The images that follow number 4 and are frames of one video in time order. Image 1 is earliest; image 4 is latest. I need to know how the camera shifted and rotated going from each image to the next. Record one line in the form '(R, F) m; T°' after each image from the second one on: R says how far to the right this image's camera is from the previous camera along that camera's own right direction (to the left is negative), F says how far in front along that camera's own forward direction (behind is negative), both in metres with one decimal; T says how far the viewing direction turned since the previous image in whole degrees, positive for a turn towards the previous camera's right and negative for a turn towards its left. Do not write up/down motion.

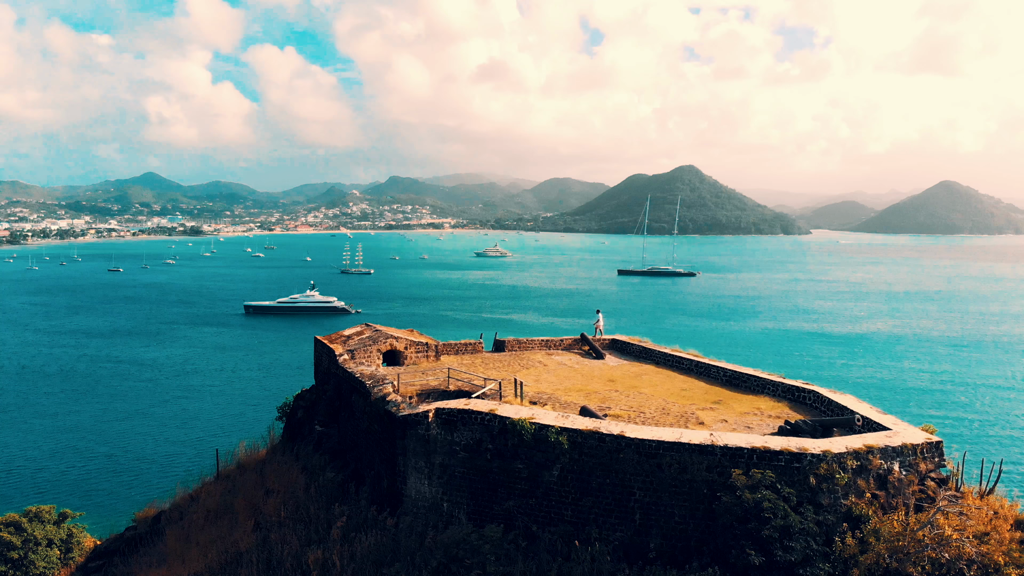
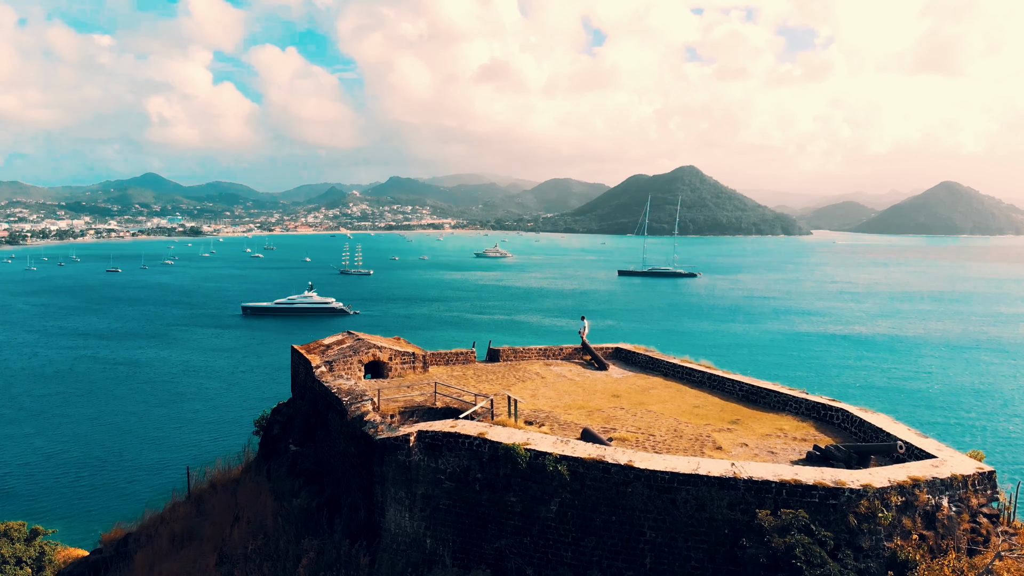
(+0.1, +1.2) m; 0°
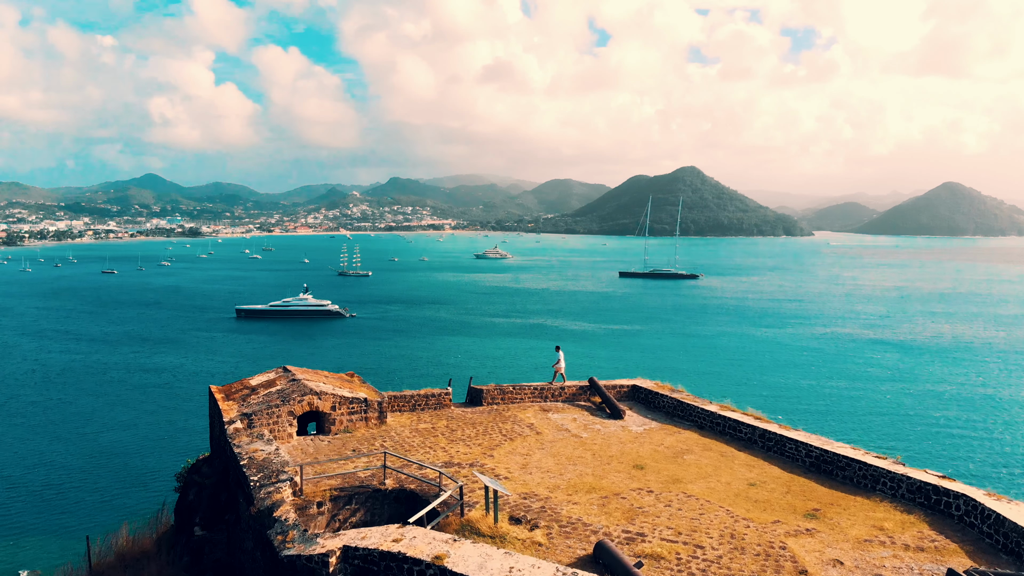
(+0.3, +3.2) m; 0°
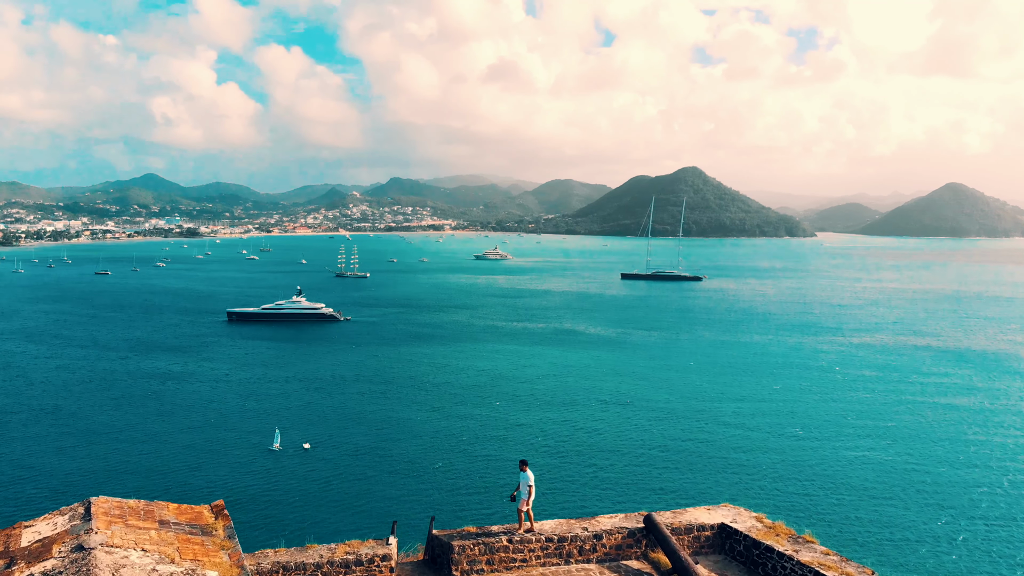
(+0.1, +4.8) m; 0°
